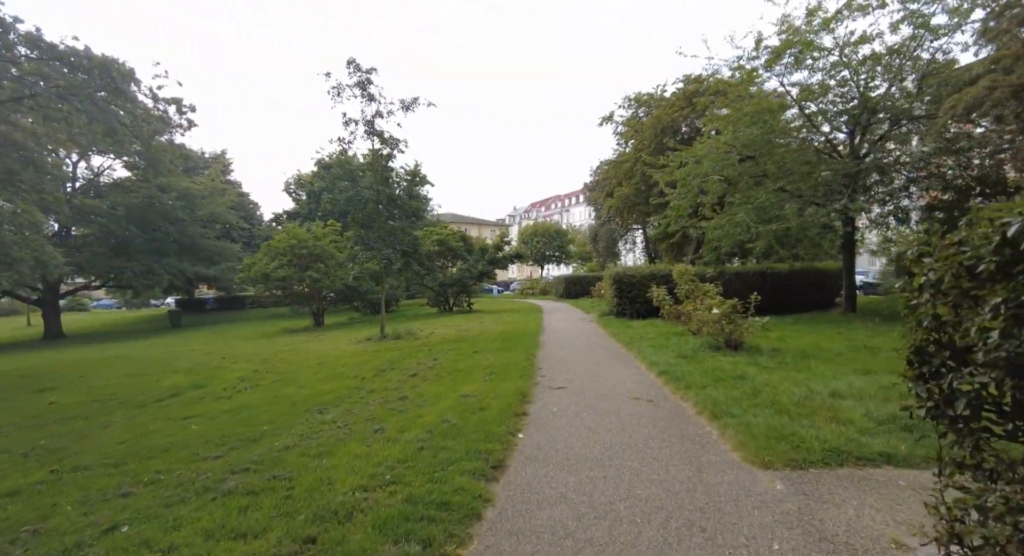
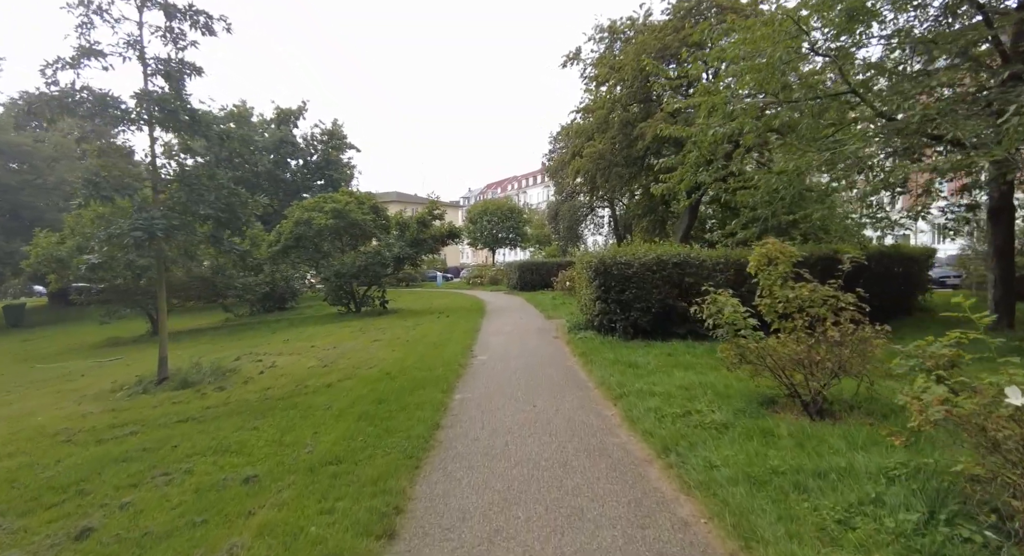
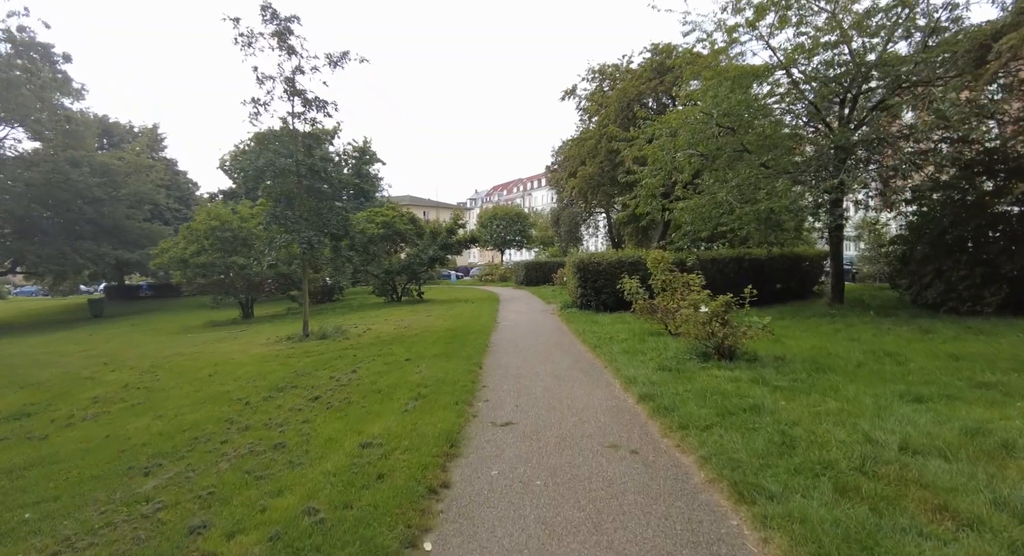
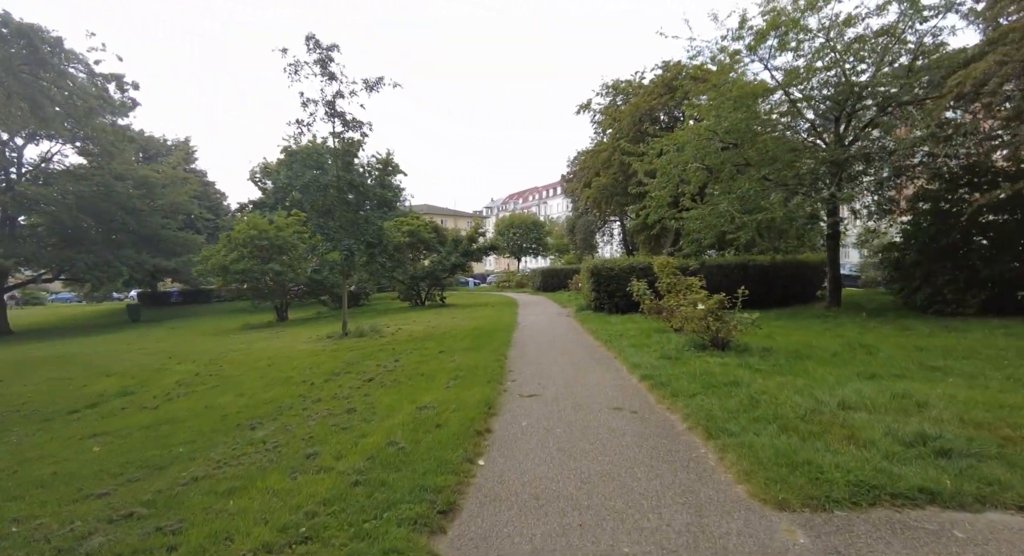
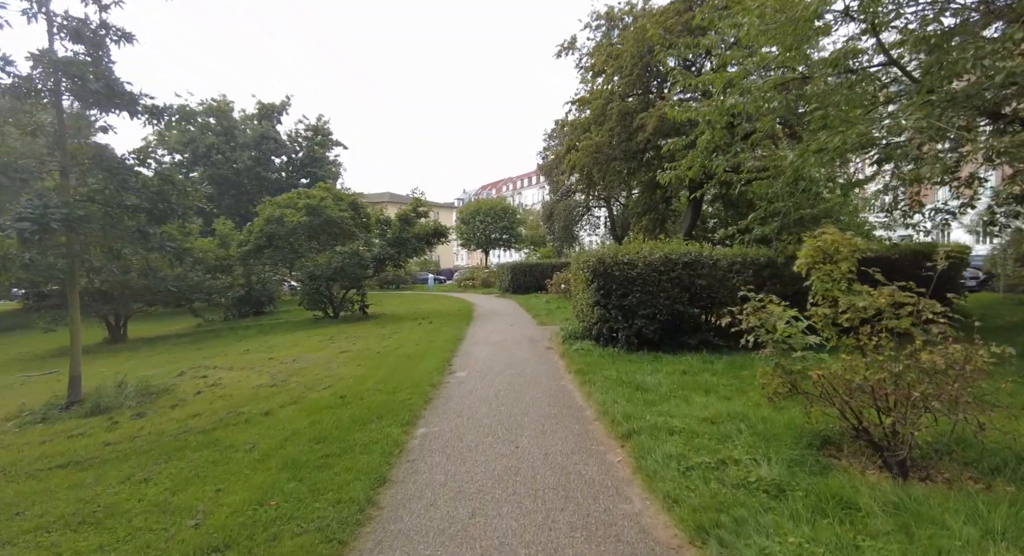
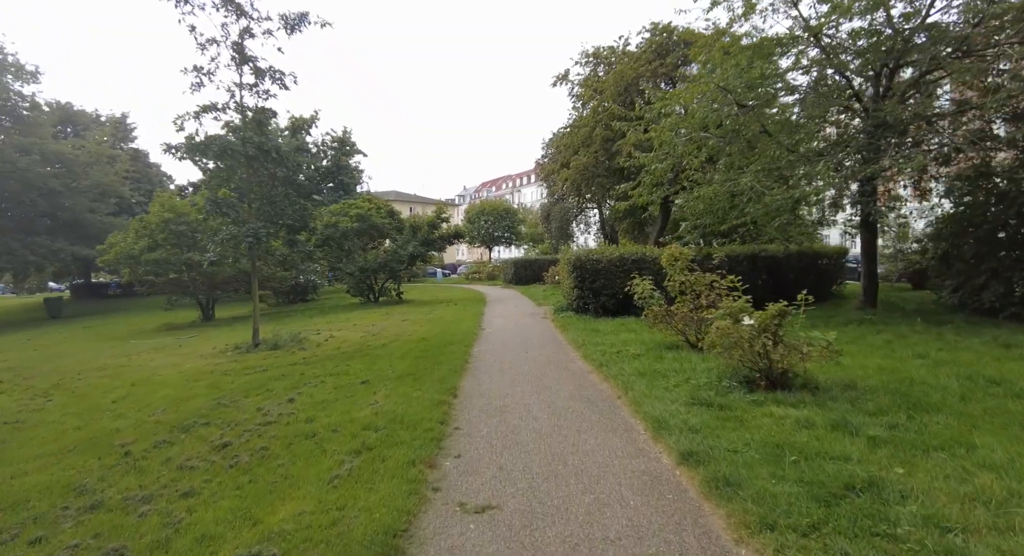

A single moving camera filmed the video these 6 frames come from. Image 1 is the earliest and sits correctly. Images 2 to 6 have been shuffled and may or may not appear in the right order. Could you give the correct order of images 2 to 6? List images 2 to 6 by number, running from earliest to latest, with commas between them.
4, 3, 6, 2, 5
